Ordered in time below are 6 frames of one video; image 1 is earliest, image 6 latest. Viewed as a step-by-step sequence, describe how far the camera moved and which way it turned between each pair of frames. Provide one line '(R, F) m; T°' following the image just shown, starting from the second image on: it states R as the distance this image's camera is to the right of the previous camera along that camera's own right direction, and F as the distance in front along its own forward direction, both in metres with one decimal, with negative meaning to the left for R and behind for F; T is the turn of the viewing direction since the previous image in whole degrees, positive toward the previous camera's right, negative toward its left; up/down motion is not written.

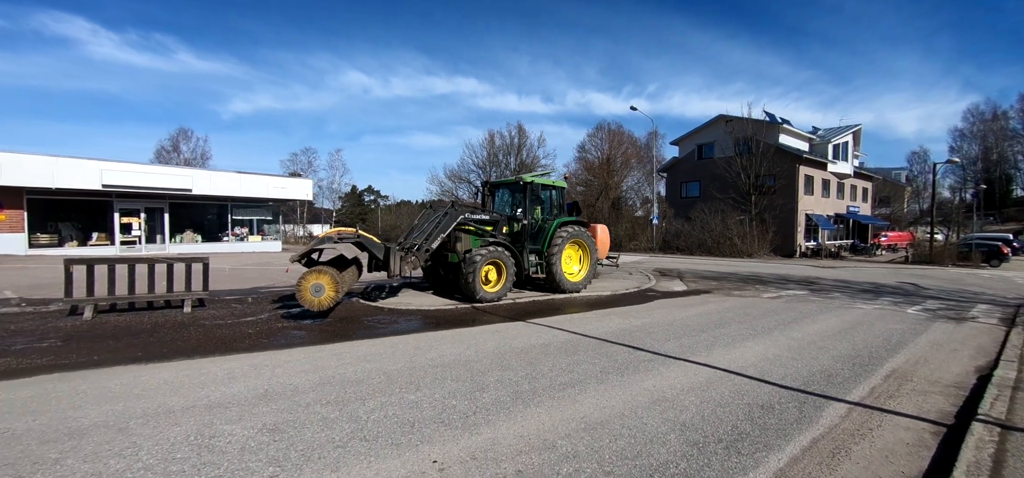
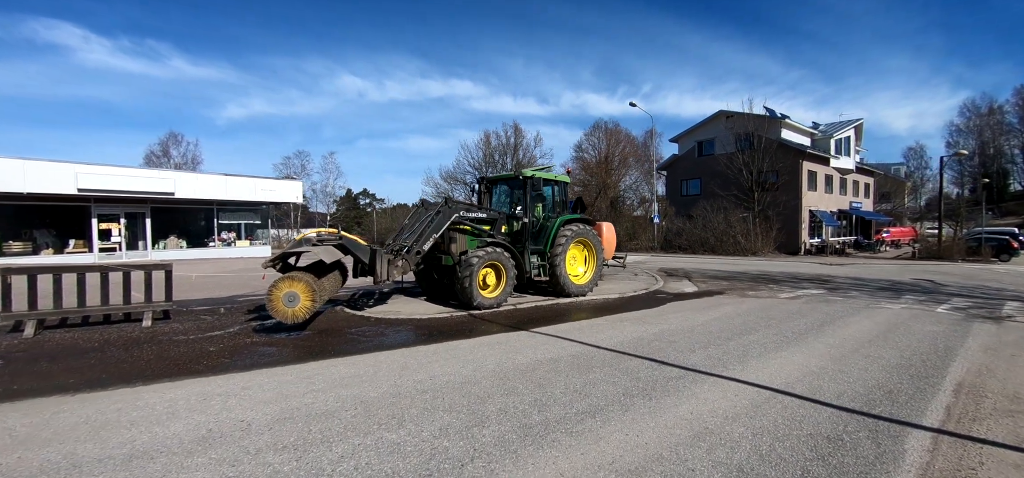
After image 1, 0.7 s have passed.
(-0.1, +0.8) m; 0°
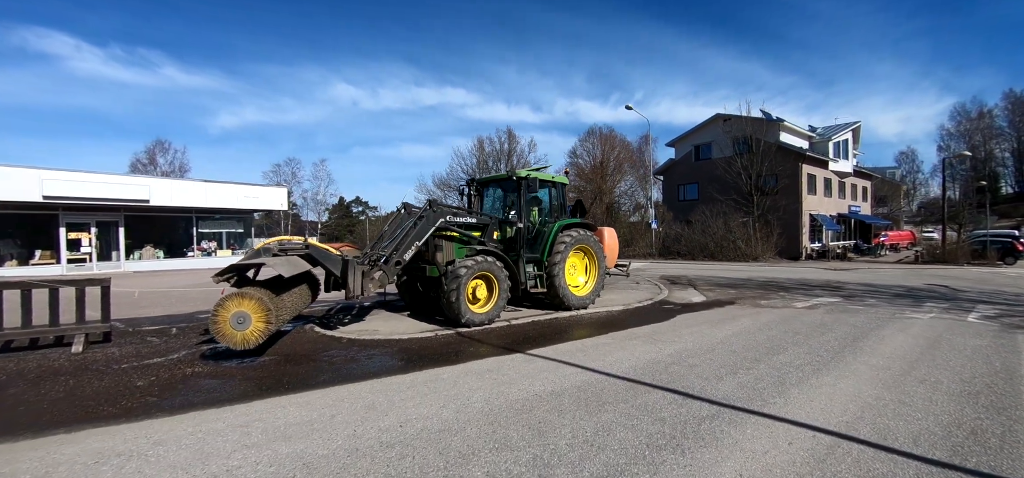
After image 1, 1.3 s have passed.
(0.0, +0.9) m; +1°
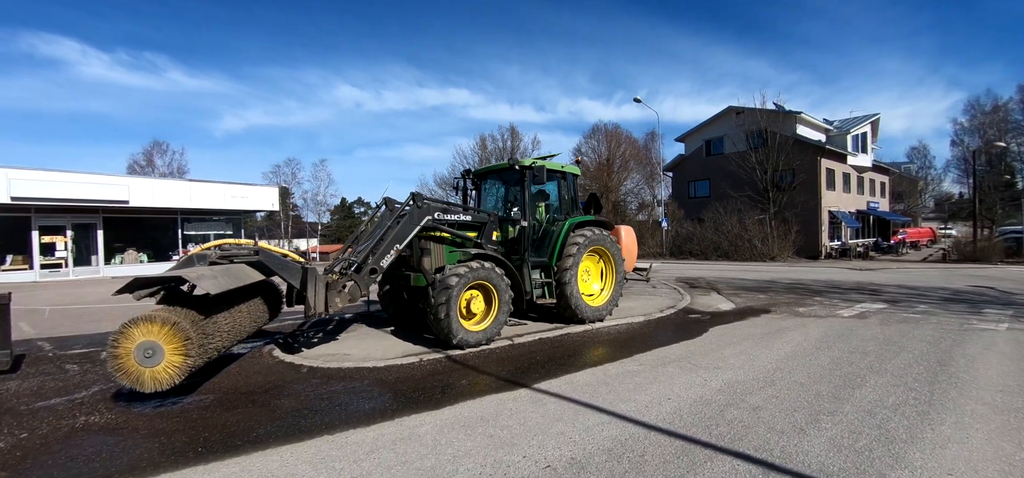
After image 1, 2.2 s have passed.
(0.0, +1.3) m; -1°
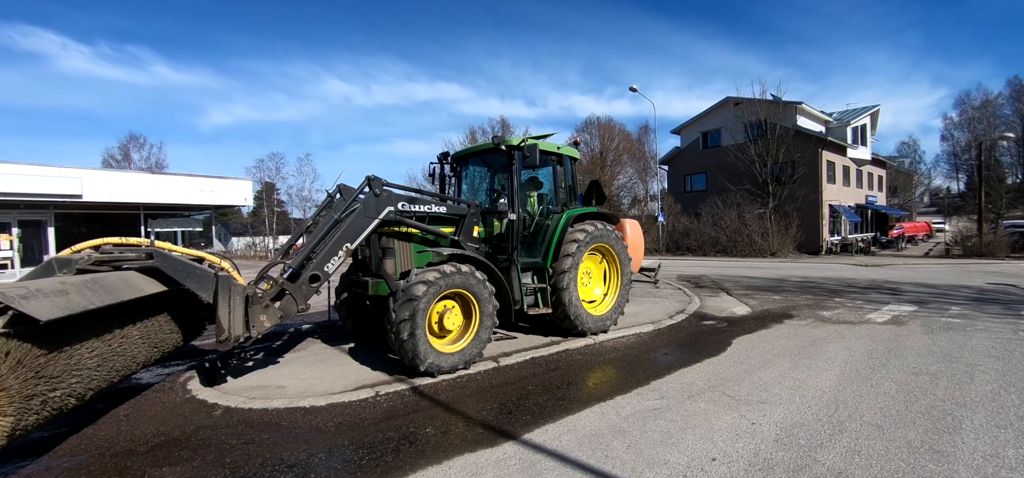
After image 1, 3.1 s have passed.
(+0.1, +1.2) m; +1°
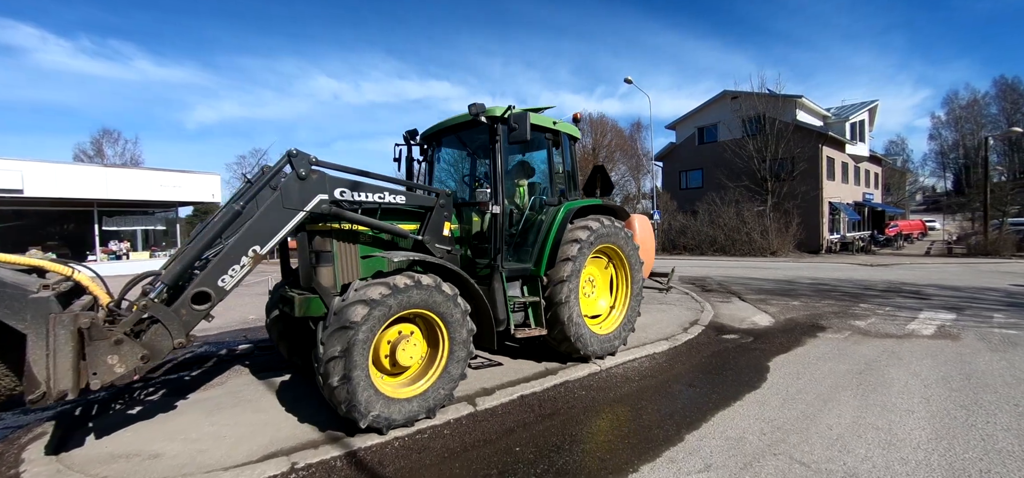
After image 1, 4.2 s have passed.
(+0.1, +1.3) m; +1°
